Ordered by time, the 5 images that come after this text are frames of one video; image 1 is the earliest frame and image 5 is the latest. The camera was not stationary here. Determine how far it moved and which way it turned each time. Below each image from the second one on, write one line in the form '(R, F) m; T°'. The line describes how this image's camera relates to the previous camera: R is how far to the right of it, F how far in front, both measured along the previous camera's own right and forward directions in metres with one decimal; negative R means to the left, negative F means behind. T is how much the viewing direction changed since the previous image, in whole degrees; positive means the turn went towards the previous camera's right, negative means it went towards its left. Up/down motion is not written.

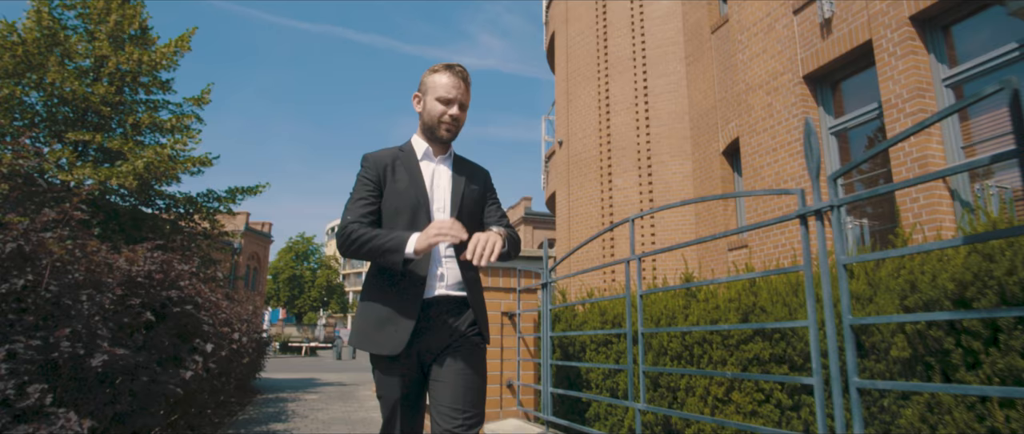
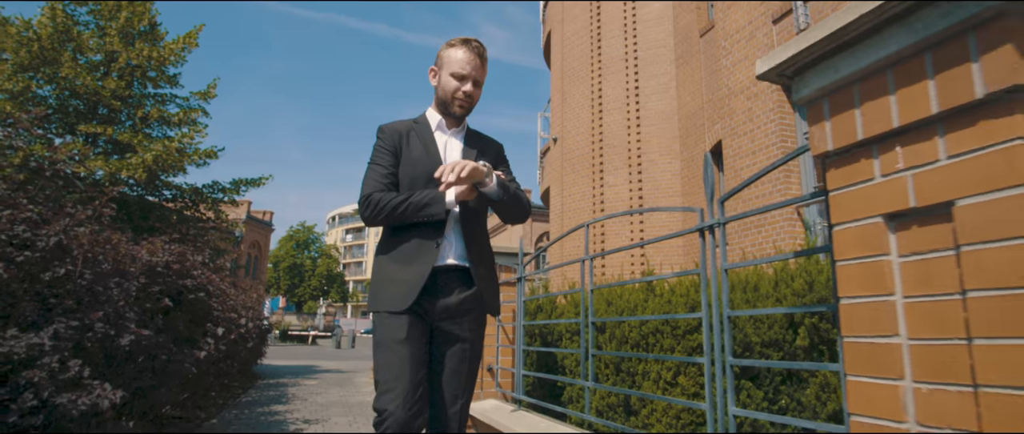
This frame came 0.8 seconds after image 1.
(+0.2, -0.6) m; 0°
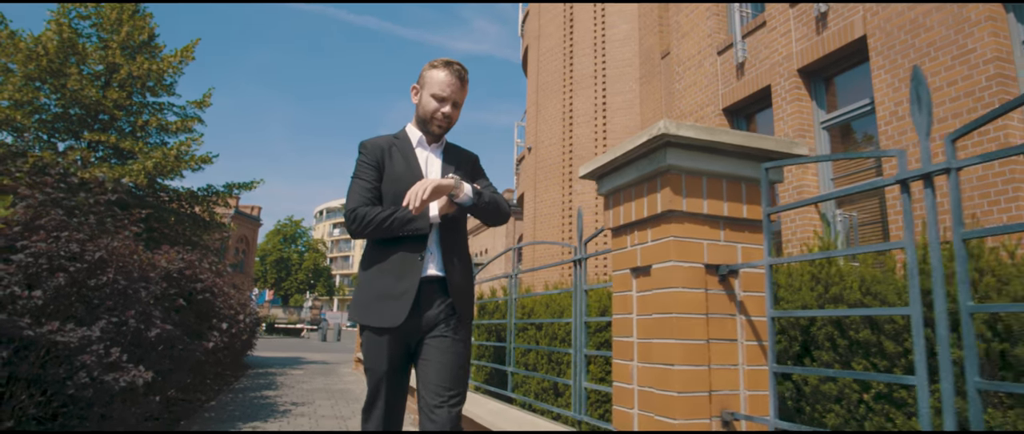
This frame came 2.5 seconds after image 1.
(+0.4, -1.2) m; +1°
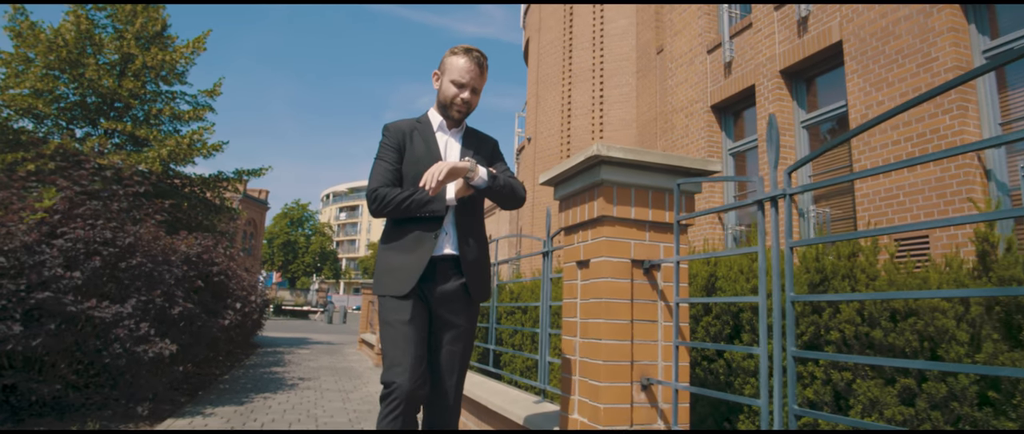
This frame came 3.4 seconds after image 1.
(+0.2, -0.6) m; -1°
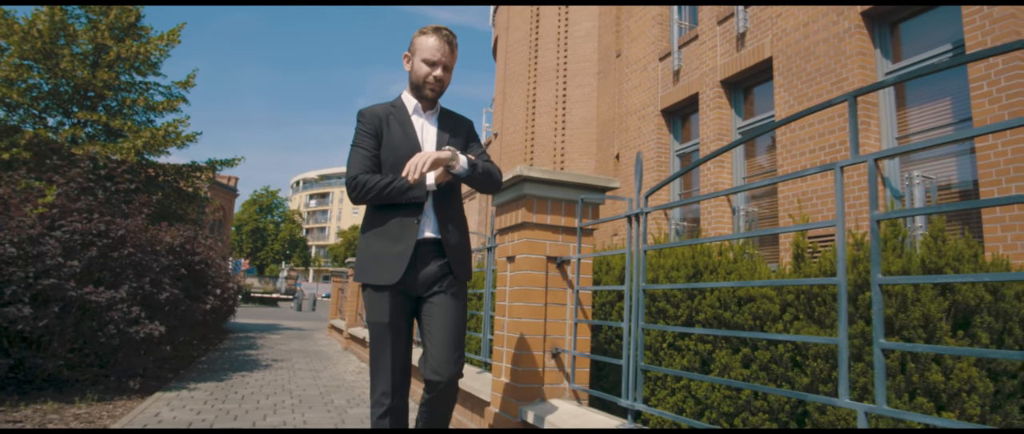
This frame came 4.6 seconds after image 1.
(+0.2, -0.9) m; +3°
